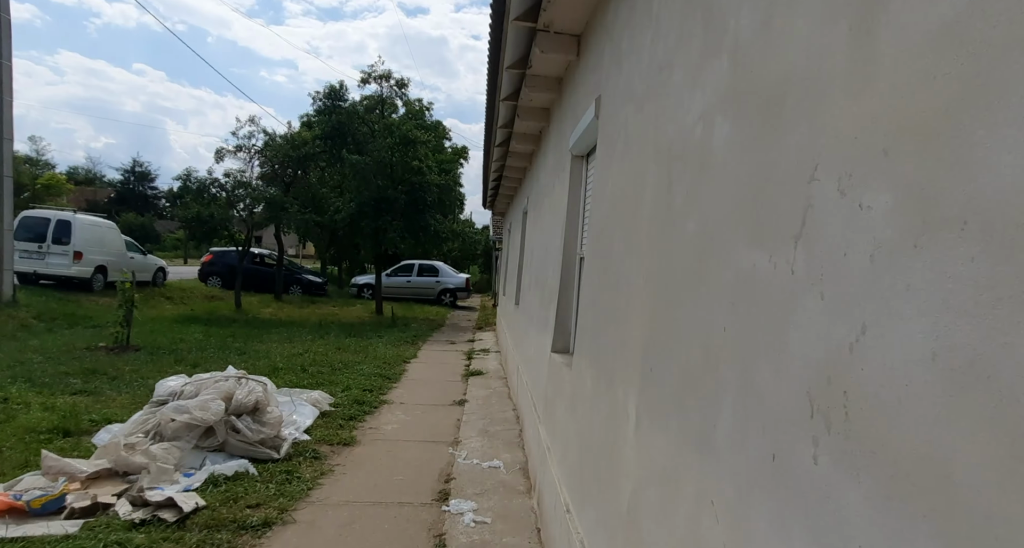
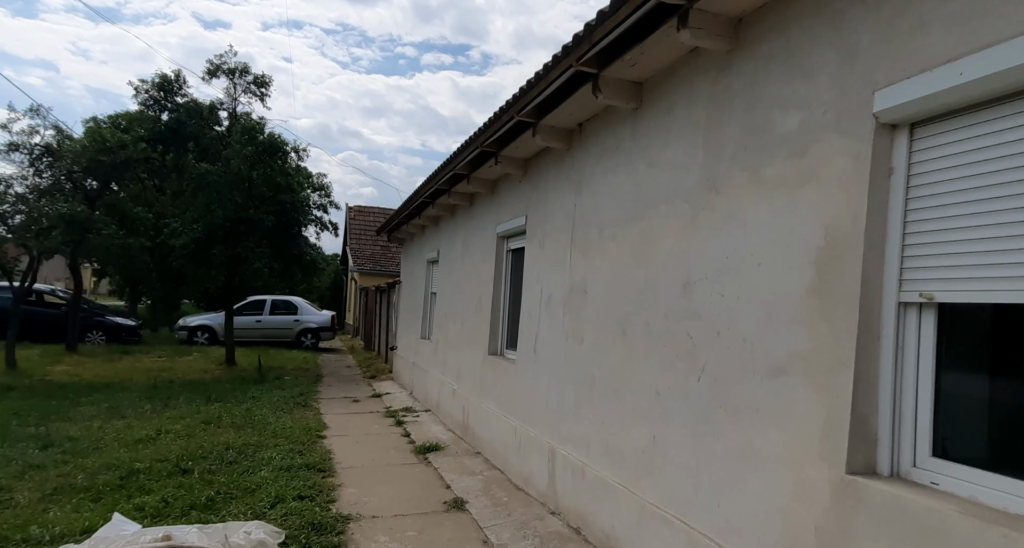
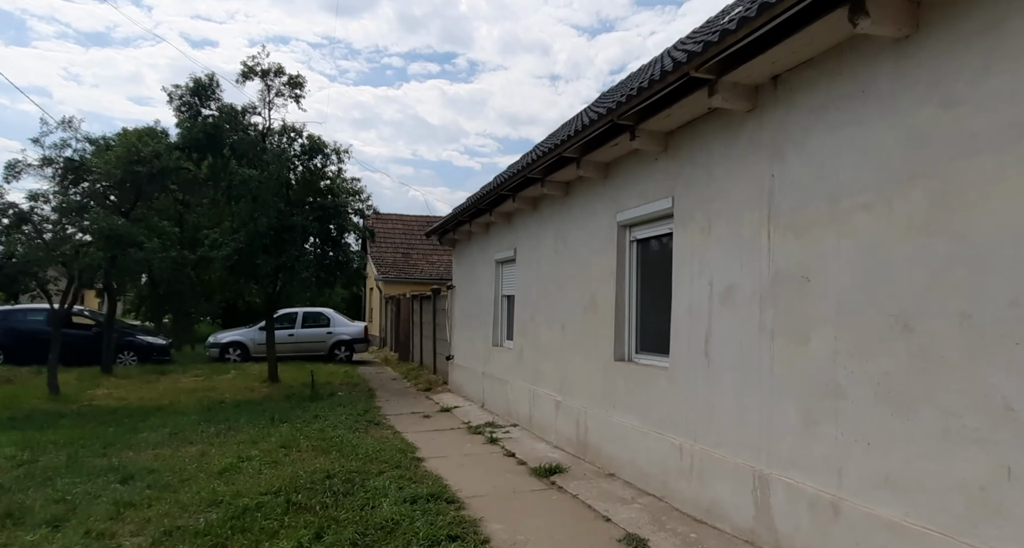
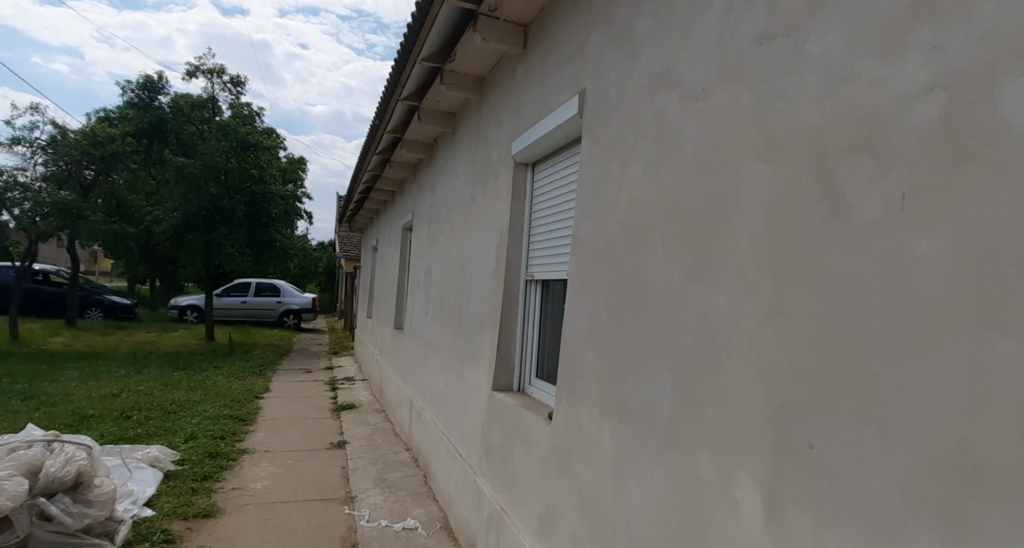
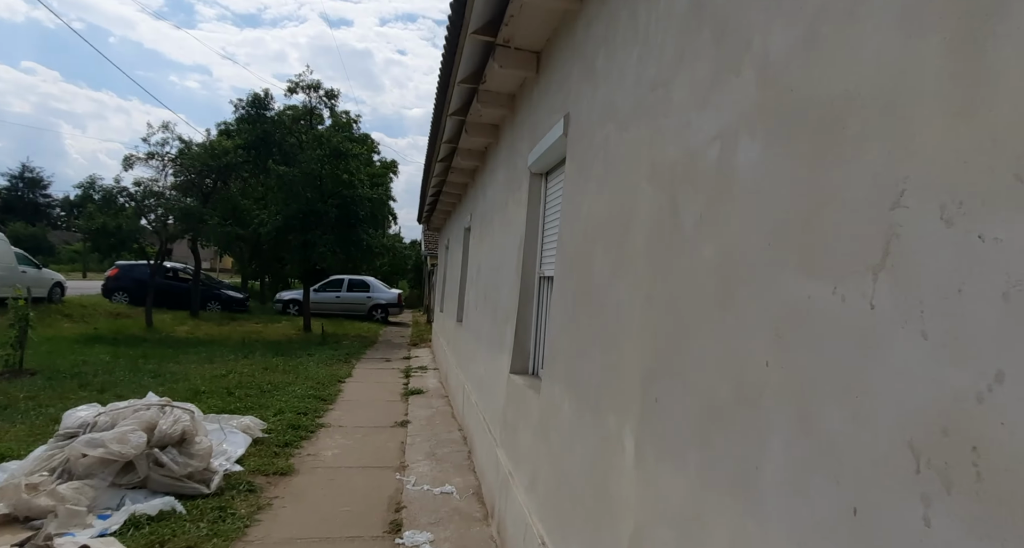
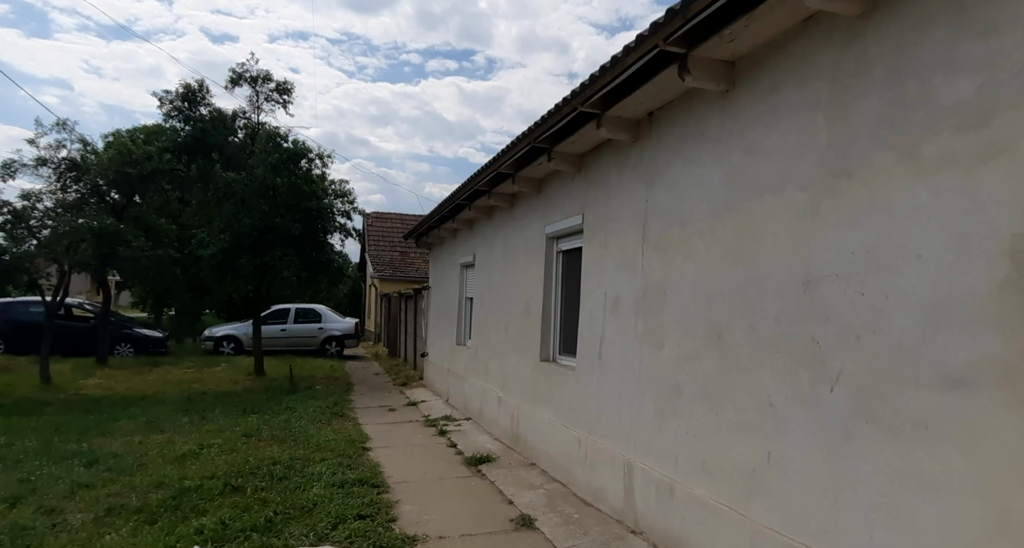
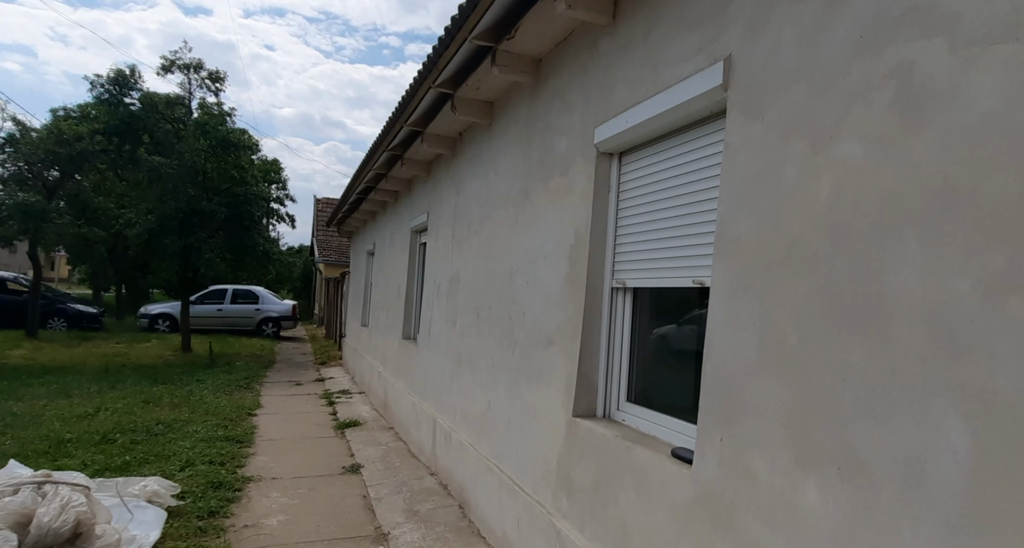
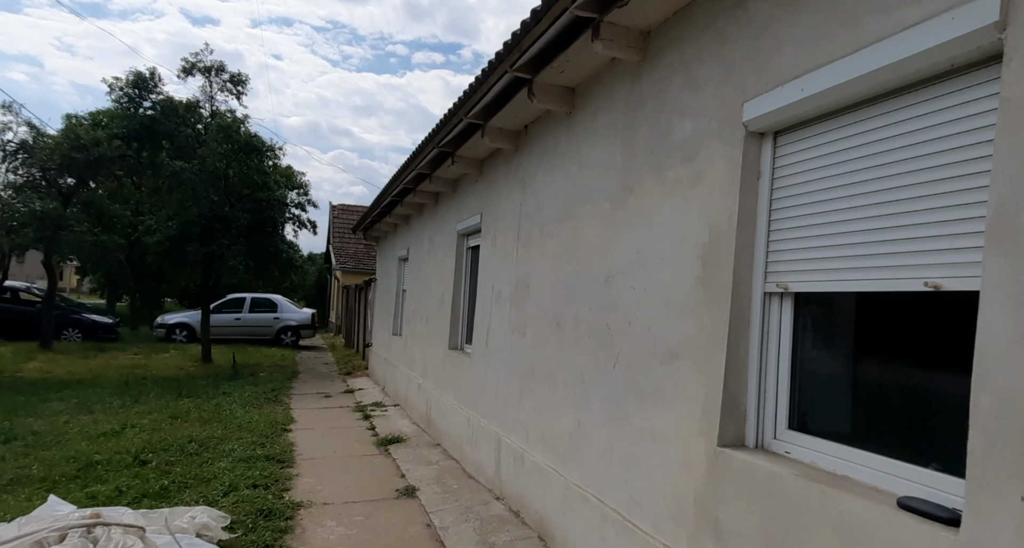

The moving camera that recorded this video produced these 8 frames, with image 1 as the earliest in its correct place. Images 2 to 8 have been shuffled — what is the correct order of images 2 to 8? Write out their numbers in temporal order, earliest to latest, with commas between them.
5, 4, 7, 8, 2, 6, 3
